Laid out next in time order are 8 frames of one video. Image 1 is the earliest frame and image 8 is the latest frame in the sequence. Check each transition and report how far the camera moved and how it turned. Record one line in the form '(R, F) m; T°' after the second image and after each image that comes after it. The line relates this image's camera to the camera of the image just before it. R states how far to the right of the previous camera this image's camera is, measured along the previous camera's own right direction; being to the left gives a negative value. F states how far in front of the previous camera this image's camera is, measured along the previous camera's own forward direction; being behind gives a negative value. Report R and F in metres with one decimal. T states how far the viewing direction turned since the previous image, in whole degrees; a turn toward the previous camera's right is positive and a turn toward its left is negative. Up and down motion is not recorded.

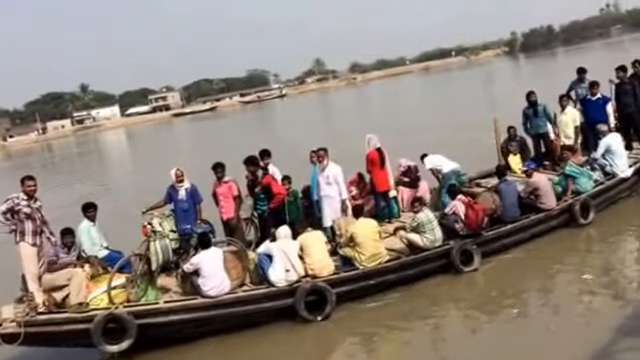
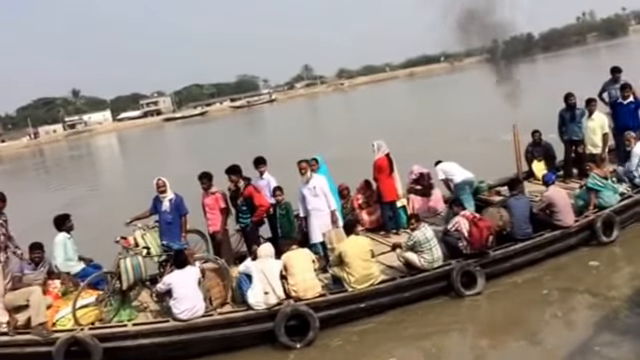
(0.0, +0.9) m; +1°
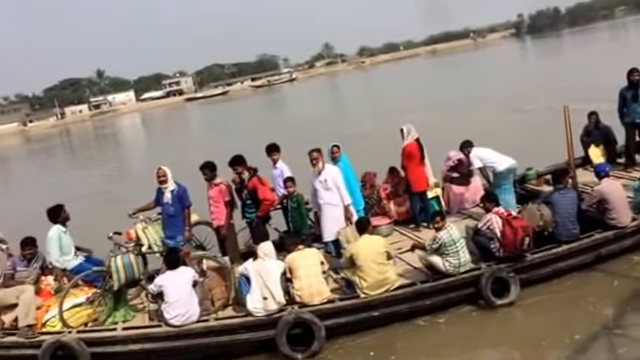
(+0.1, +1.1) m; -2°
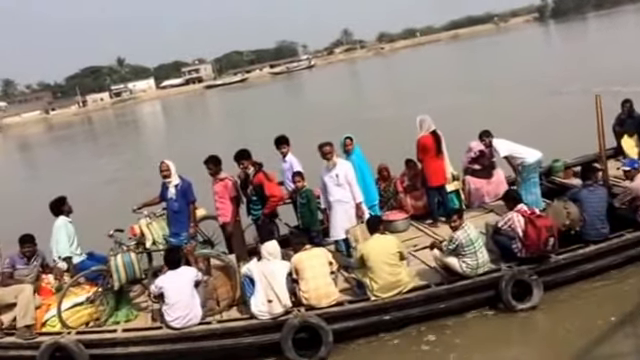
(+0.1, +0.5) m; -2°
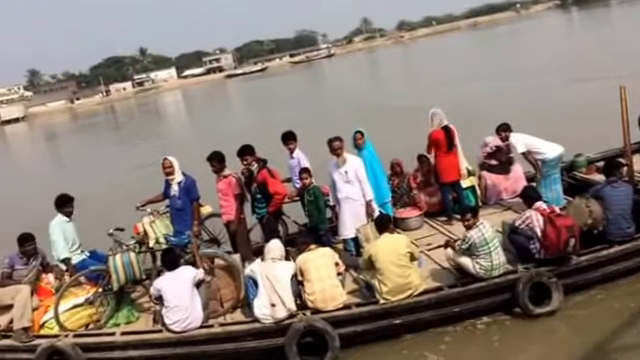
(+0.1, +0.3) m; -2°
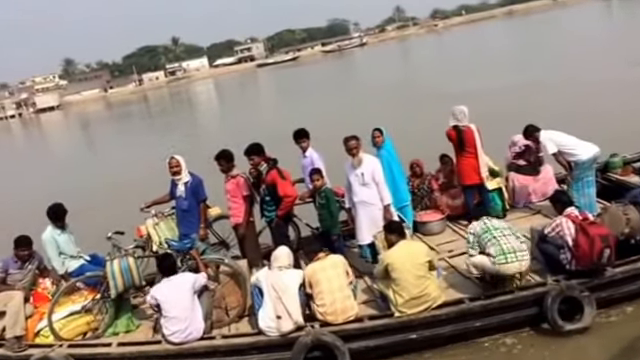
(+0.2, +0.5) m; -3°
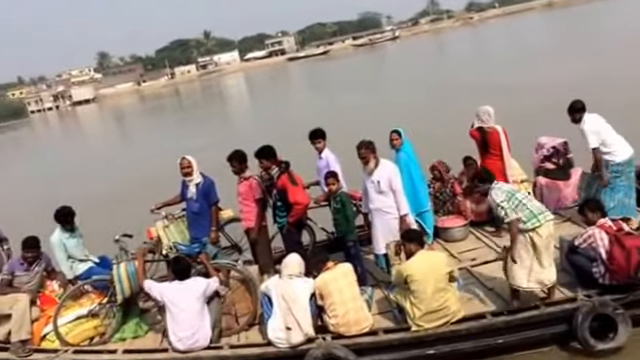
(+0.1, +0.4) m; -3°
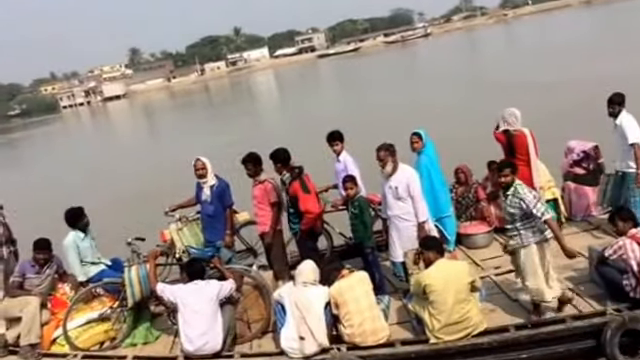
(+0.1, +0.2) m; -2°
